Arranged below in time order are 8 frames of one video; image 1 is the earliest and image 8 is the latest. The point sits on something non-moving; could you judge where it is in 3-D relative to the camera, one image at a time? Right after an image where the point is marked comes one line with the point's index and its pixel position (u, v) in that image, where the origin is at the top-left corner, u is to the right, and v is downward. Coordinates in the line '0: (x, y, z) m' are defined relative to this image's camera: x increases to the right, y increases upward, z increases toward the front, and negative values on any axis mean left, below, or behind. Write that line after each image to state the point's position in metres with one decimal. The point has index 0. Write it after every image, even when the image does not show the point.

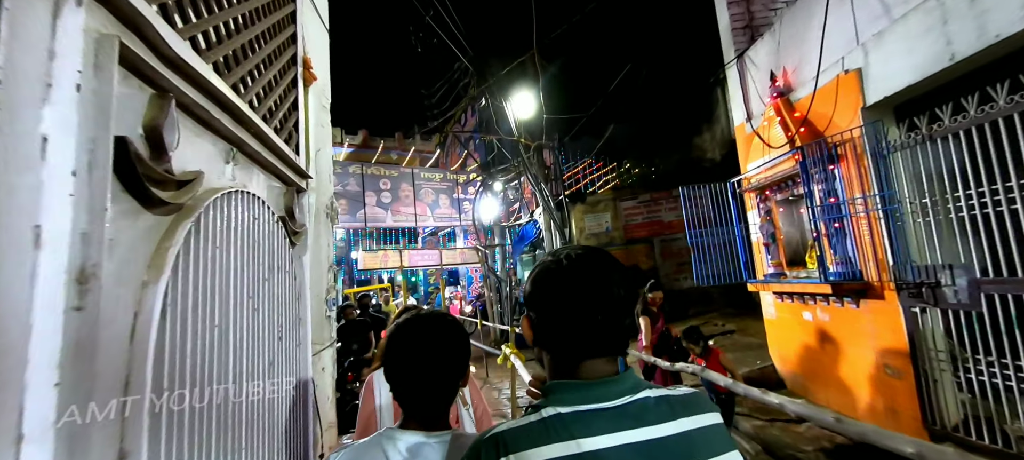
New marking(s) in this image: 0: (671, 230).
0: (+4.1, 0.0, +9.6) m
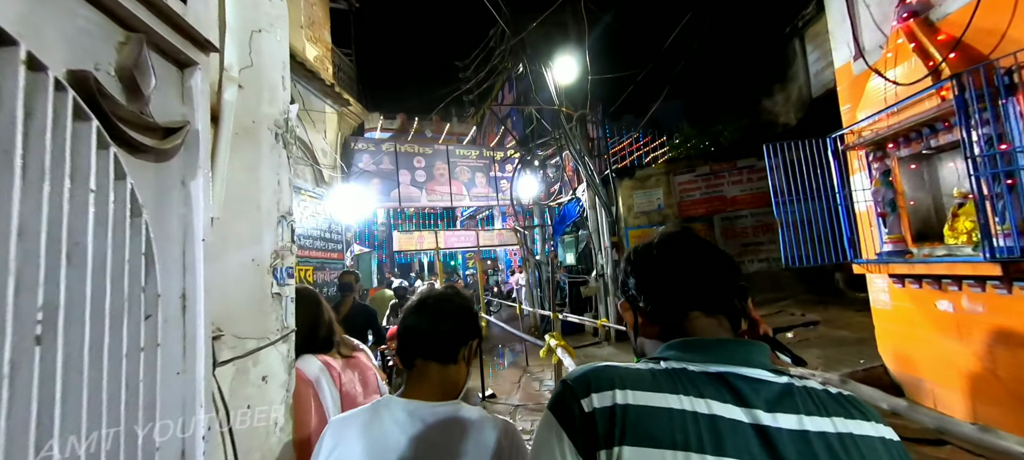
0: (+5.1, +0.5, +8.4) m
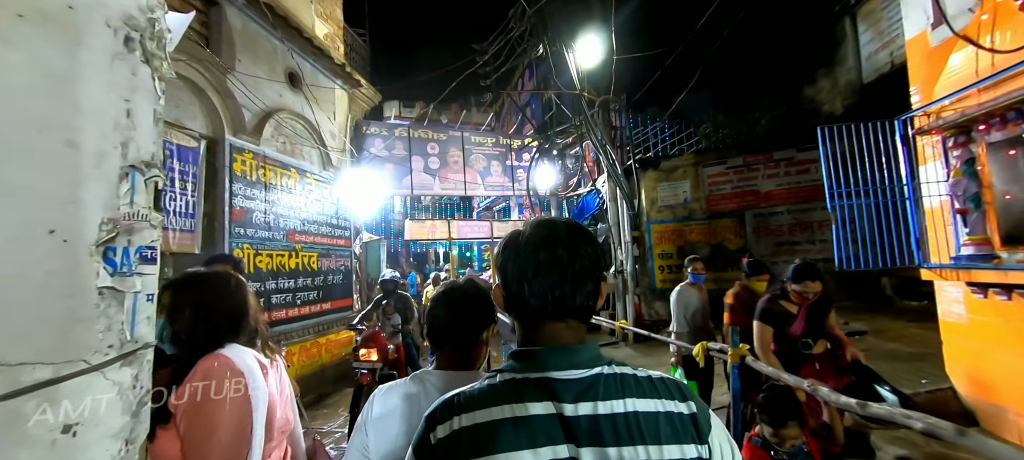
0: (+5.4, +0.6, +7.7) m
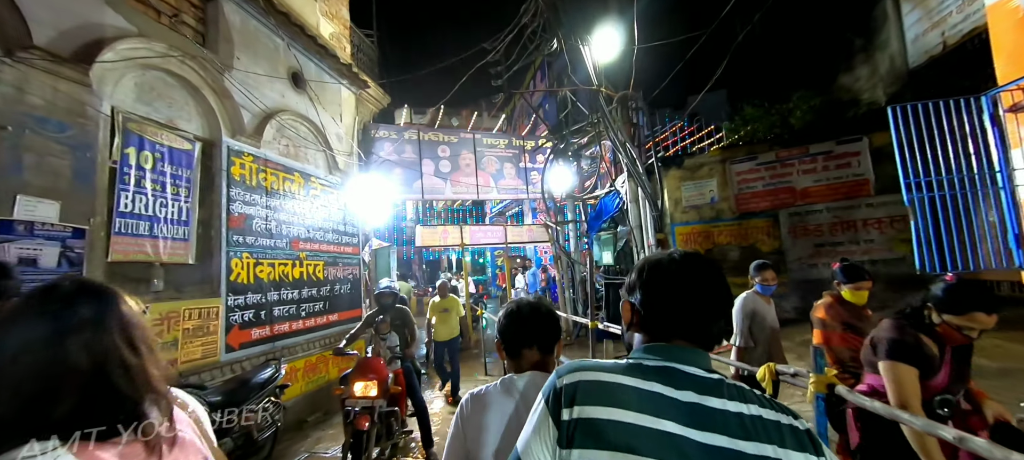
0: (+5.7, +0.6, +7.1) m
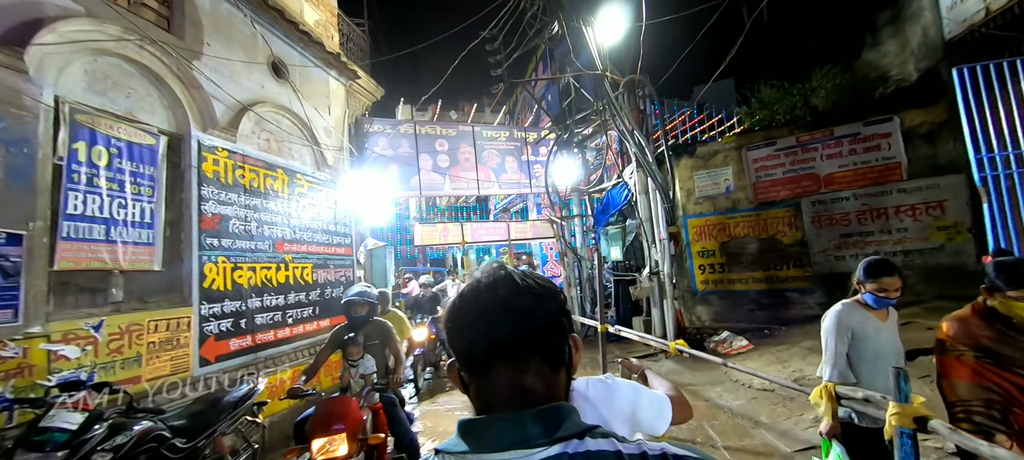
0: (+5.8, +0.8, +6.5) m
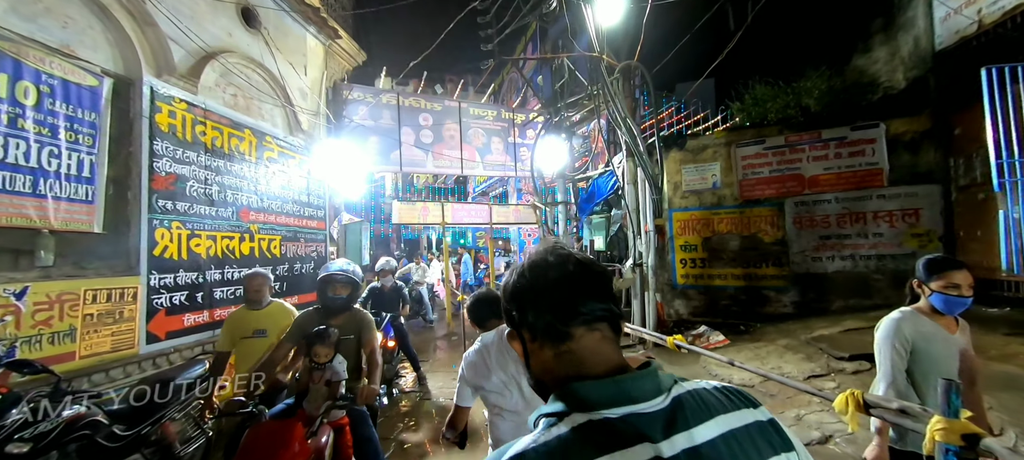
0: (+5.5, +0.8, +6.6) m
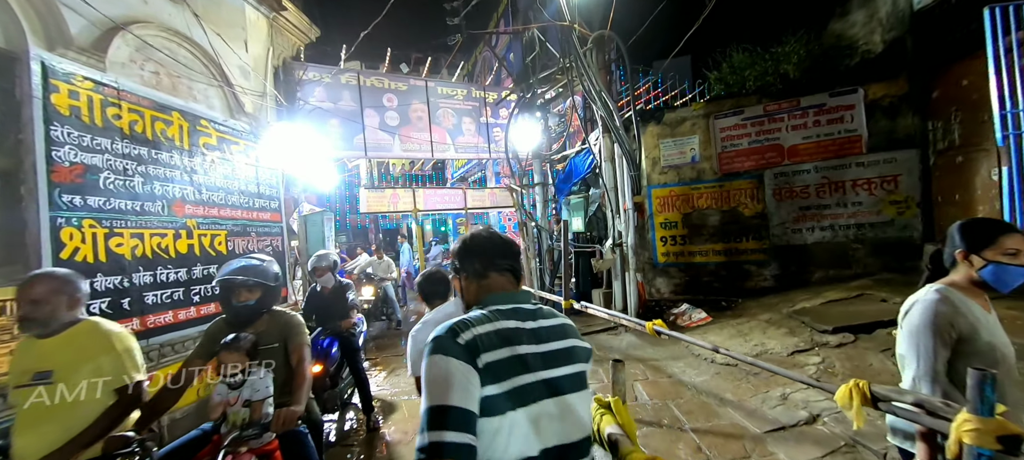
0: (+5.0, +1.3, +6.5) m
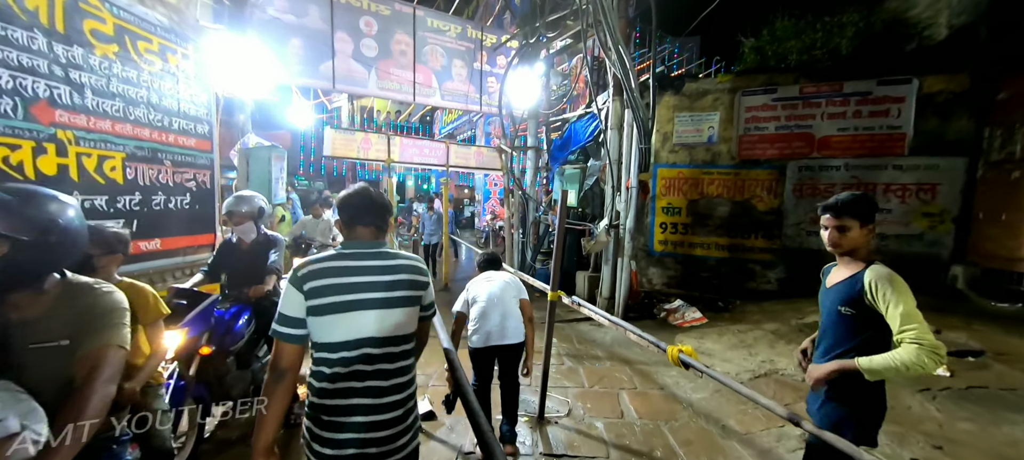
0: (+4.9, +1.2, +5.7) m
